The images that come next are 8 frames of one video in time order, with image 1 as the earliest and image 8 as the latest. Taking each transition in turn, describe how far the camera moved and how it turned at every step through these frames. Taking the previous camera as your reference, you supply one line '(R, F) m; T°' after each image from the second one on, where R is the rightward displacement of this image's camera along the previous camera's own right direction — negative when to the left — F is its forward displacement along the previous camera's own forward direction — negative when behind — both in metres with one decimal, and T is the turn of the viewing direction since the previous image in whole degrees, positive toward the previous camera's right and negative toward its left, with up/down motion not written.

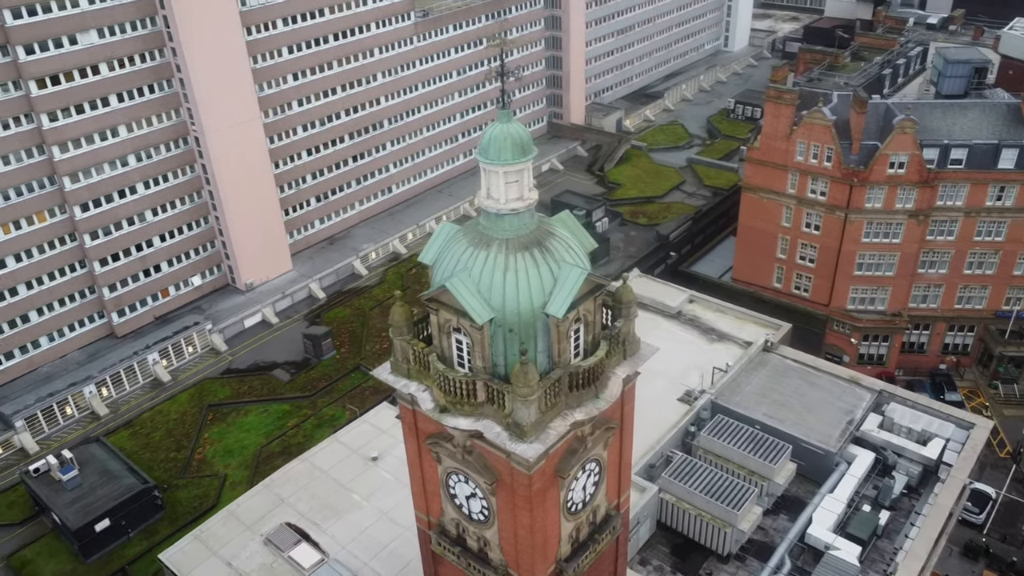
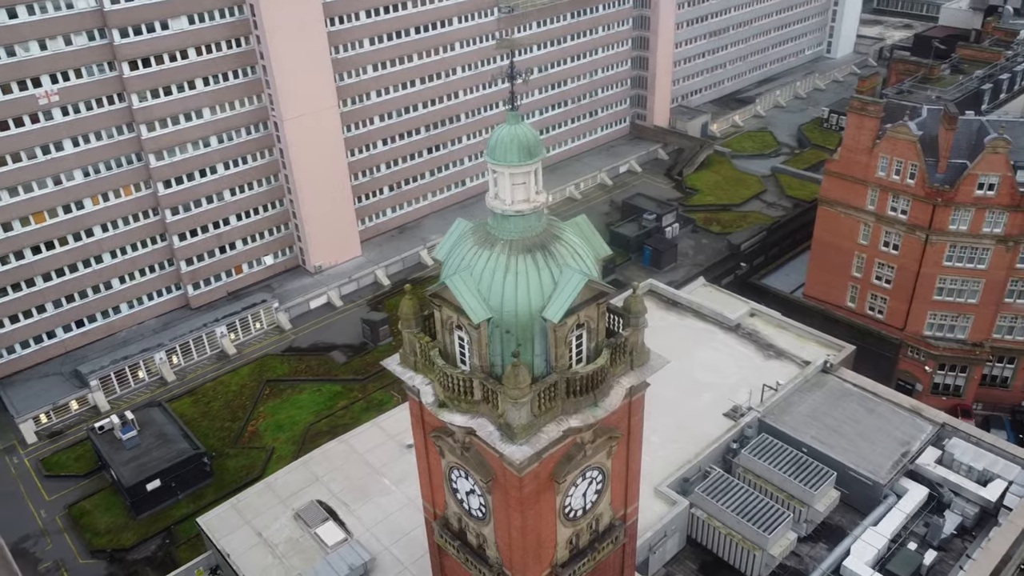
(+2.9, +0.1) m; -7°
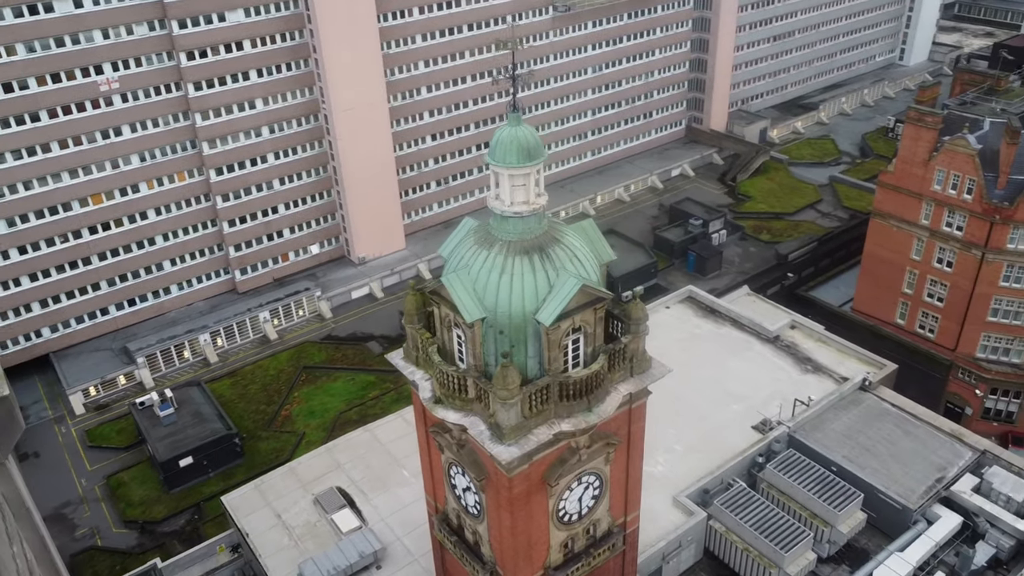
(+2.1, 0.0) m; -4°
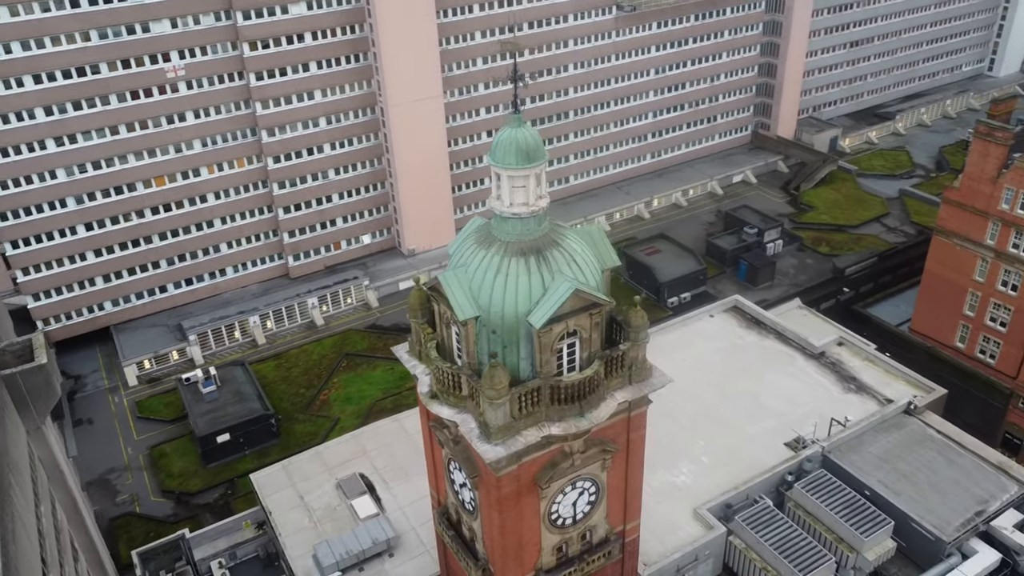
(+2.4, 0.0) m; -5°
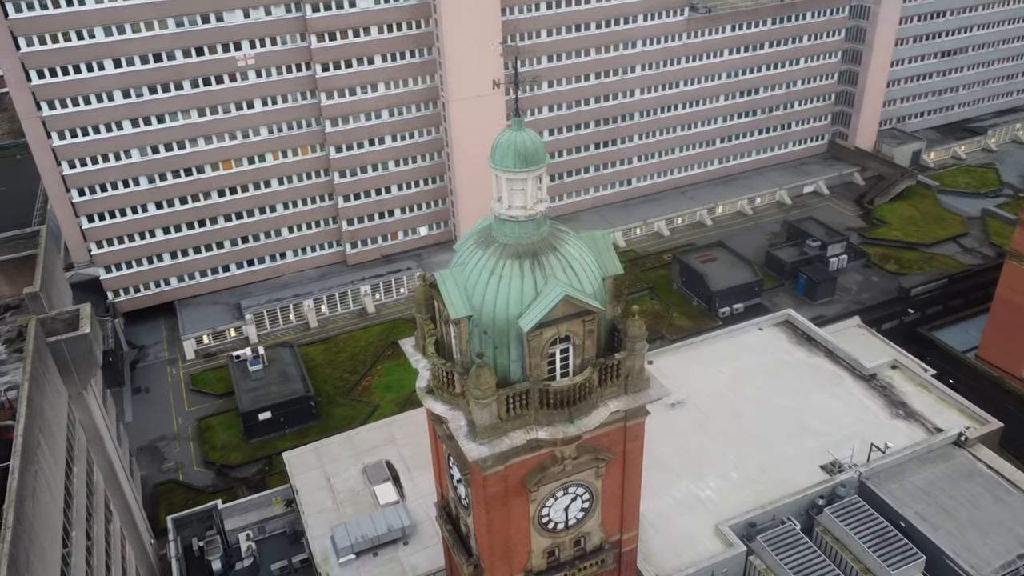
(+2.8, 0.0) m; -6°
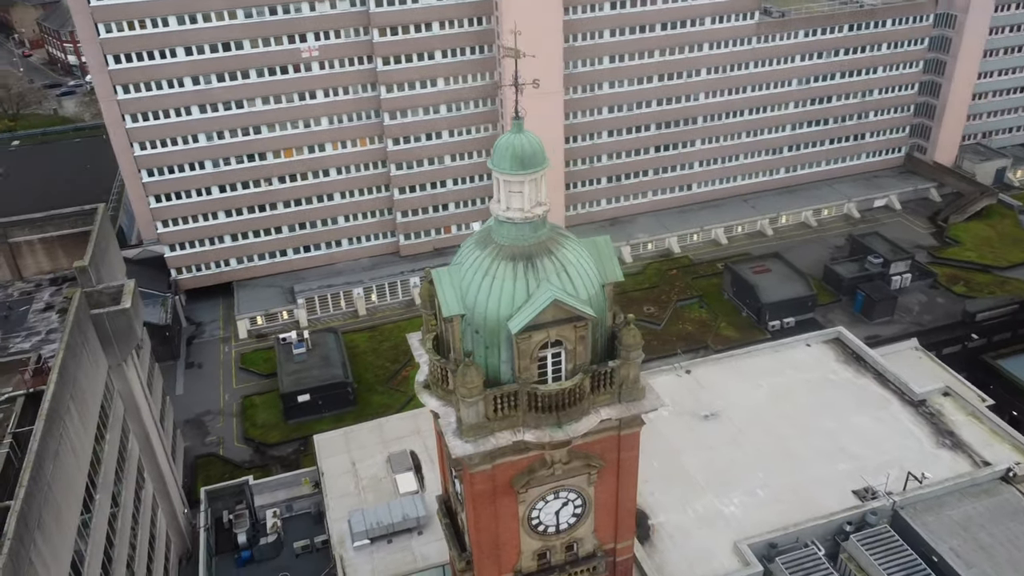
(+2.7, 0.0) m; -5°
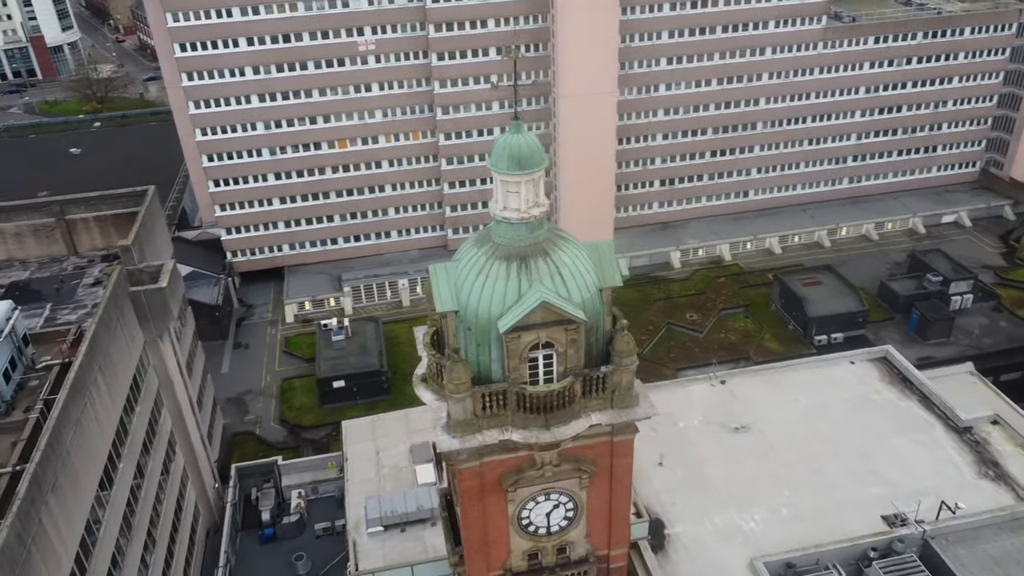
(+2.5, 0.0) m; -5°
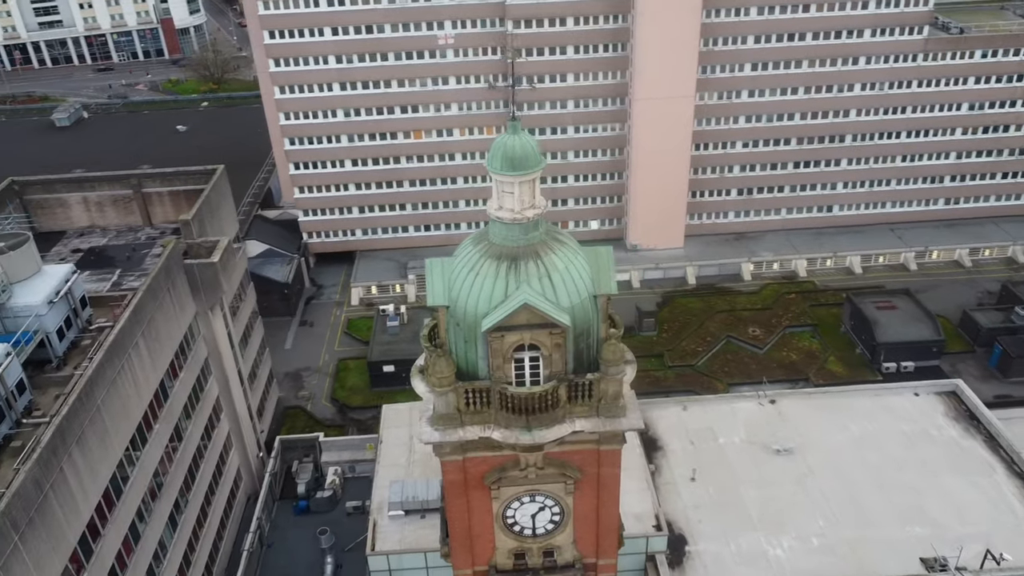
(+3.6, +0.1) m; -7°
